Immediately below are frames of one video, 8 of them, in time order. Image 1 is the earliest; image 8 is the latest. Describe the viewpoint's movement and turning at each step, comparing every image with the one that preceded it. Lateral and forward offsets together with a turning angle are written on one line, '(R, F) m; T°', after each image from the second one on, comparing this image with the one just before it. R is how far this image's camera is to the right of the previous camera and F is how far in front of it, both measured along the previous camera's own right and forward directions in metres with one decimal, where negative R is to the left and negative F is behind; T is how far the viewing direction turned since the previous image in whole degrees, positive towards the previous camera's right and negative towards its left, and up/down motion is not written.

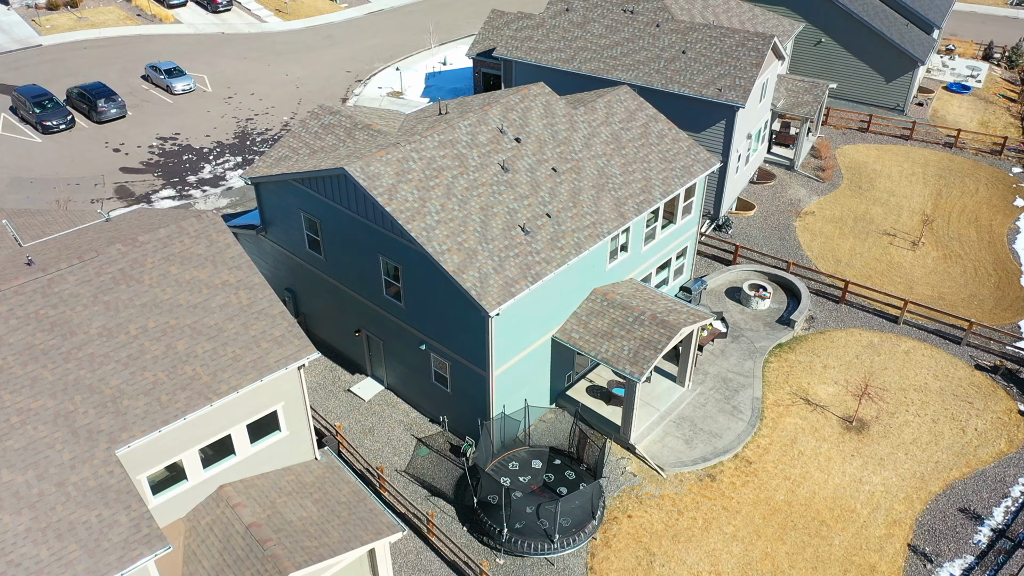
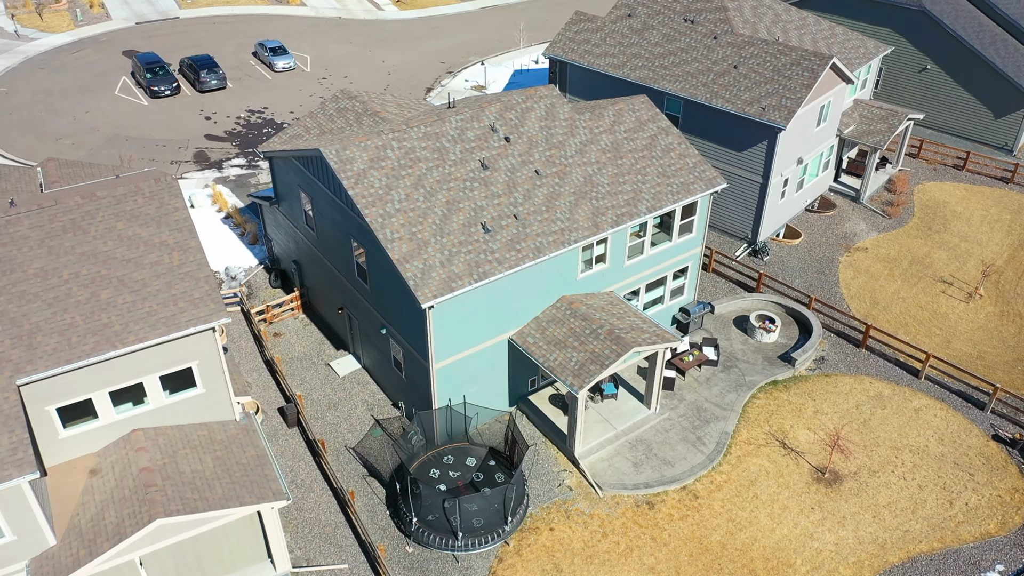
(+4.5, +0.4) m; -10°
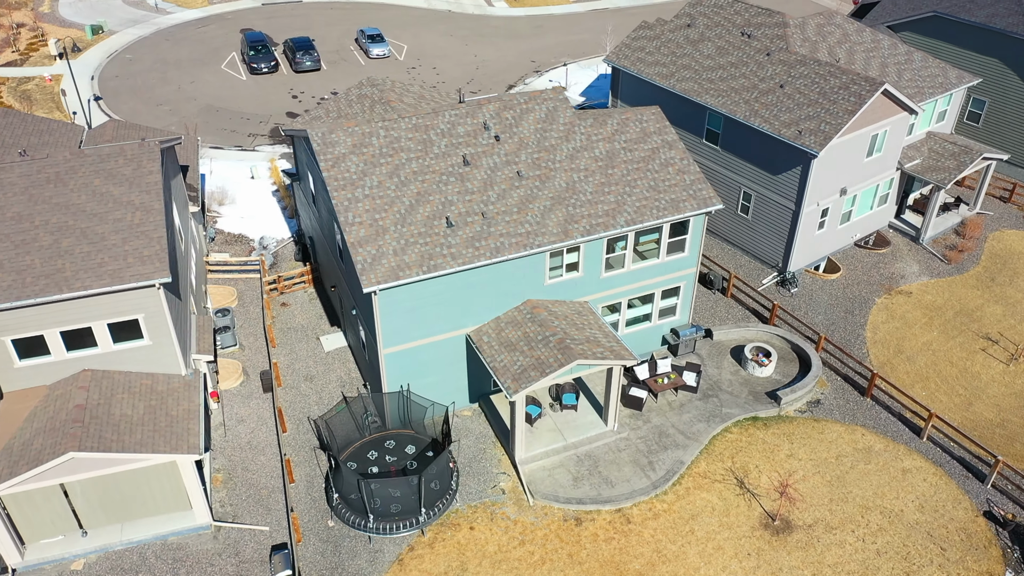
(+4.4, +0.4) m; -10°
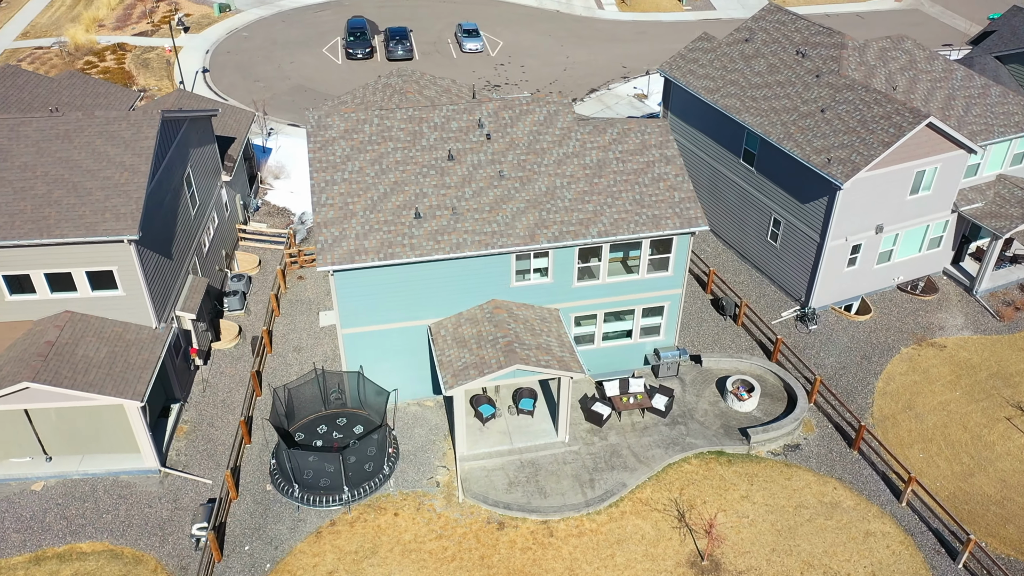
(+4.4, +0.4) m; -10°
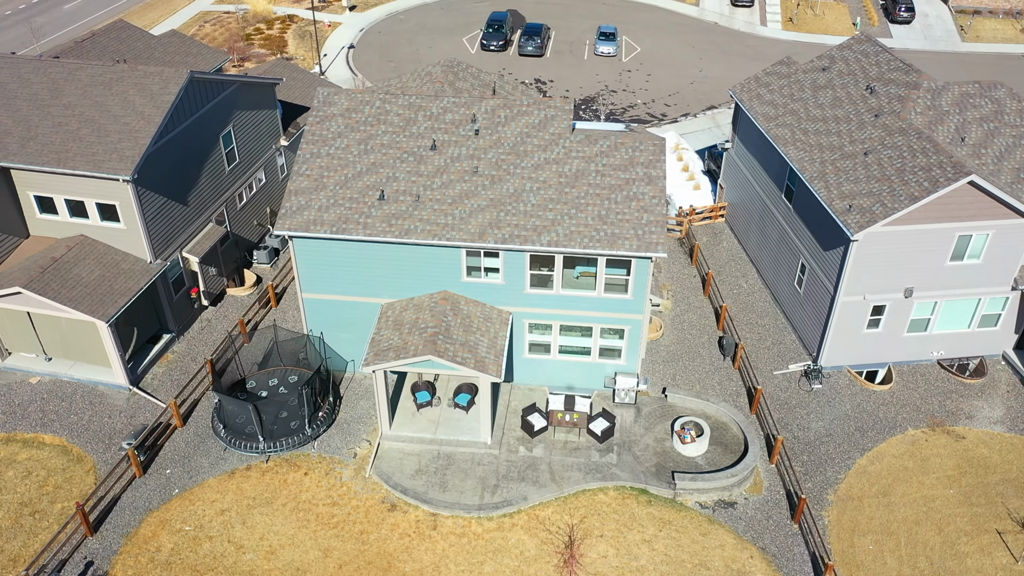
(+6.3, +0.7) m; -14°
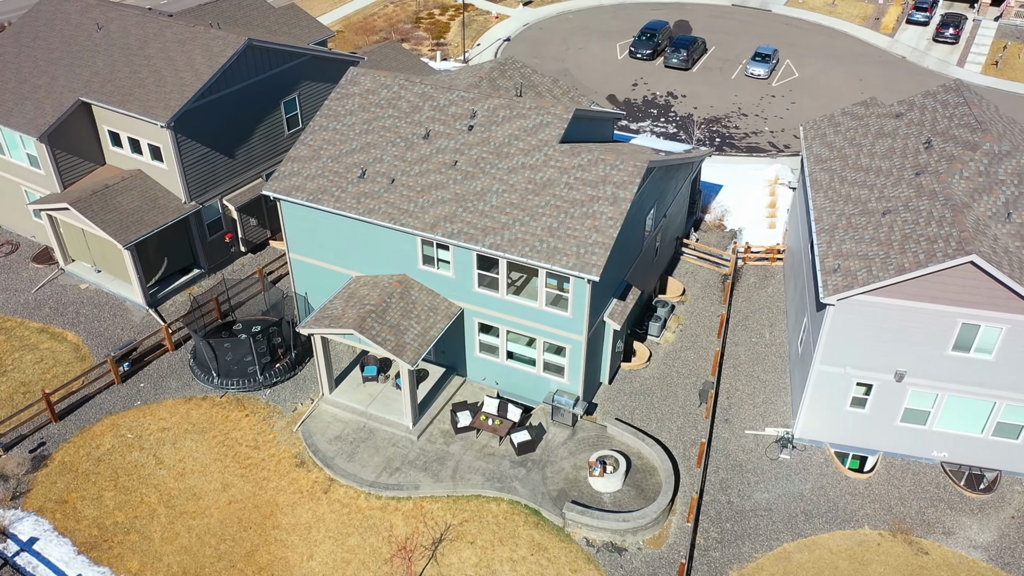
(+6.9, +0.9) m; -16°
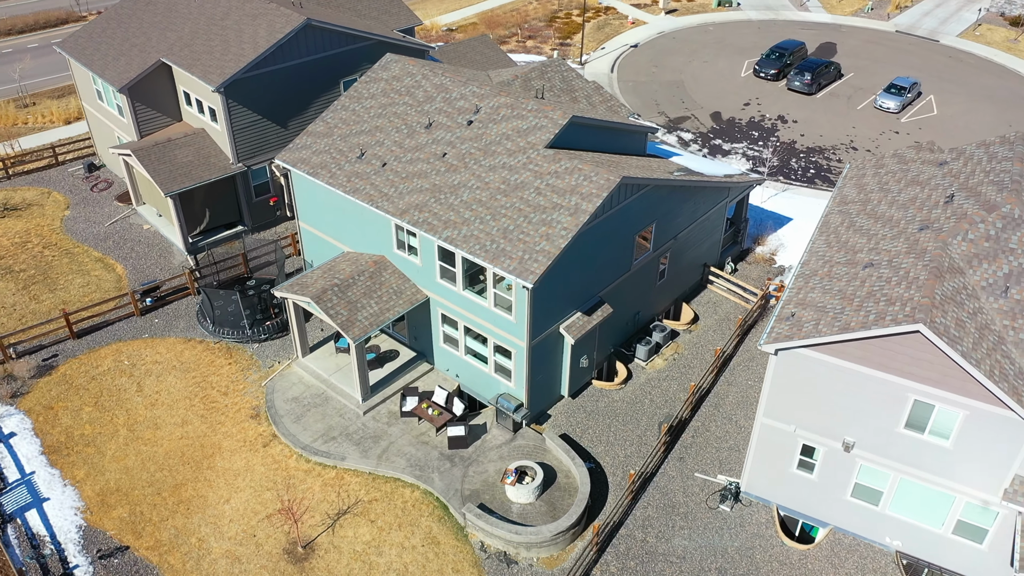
(+5.7, +0.6) m; -13°
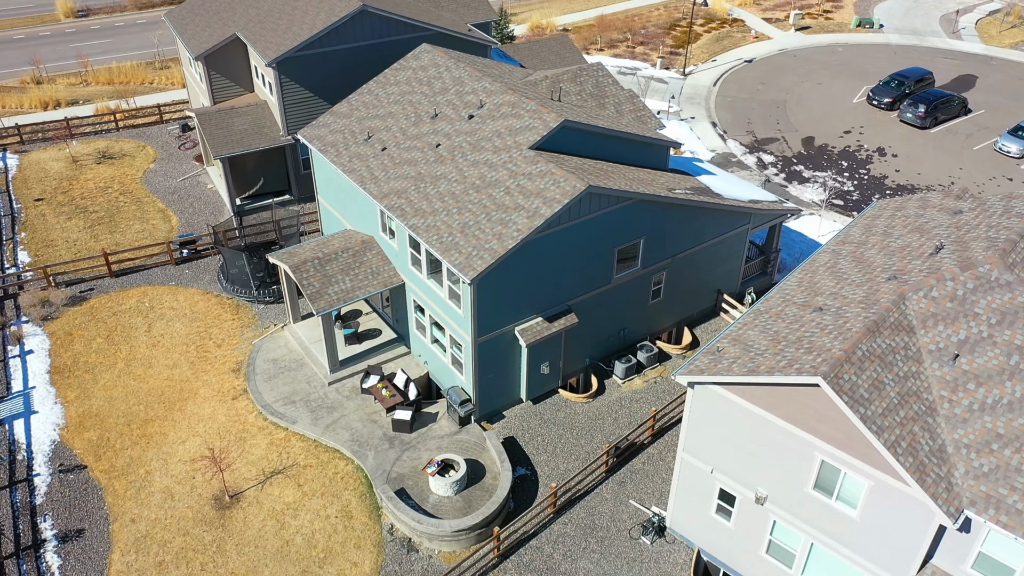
(+5.1, +0.5) m; -11°
